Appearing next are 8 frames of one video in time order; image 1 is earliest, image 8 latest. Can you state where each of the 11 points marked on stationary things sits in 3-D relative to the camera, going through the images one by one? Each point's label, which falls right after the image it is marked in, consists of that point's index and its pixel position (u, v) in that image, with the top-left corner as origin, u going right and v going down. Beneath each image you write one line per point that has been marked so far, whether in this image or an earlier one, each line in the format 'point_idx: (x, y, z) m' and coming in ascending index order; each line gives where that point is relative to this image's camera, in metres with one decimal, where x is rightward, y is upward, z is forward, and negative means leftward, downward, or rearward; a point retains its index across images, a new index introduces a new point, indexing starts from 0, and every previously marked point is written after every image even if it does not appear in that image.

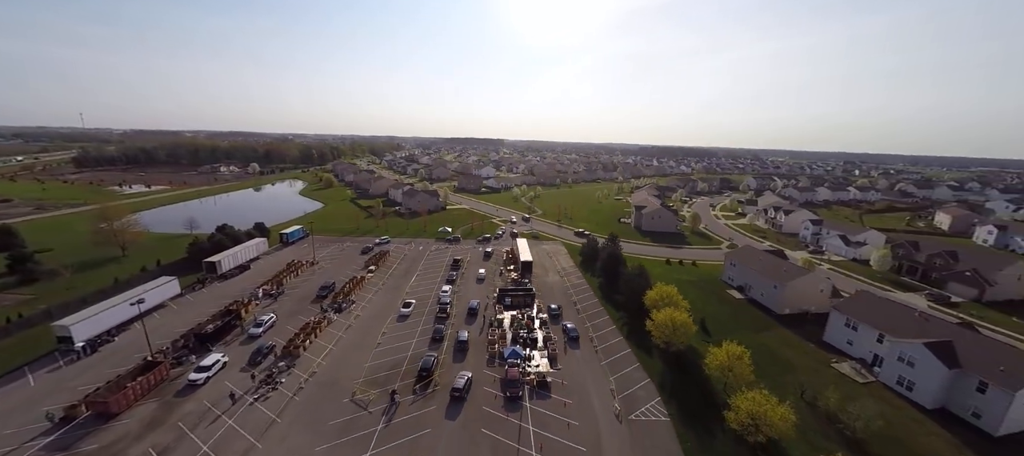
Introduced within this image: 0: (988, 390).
0: (+29.7, -10.2, +20.2) m
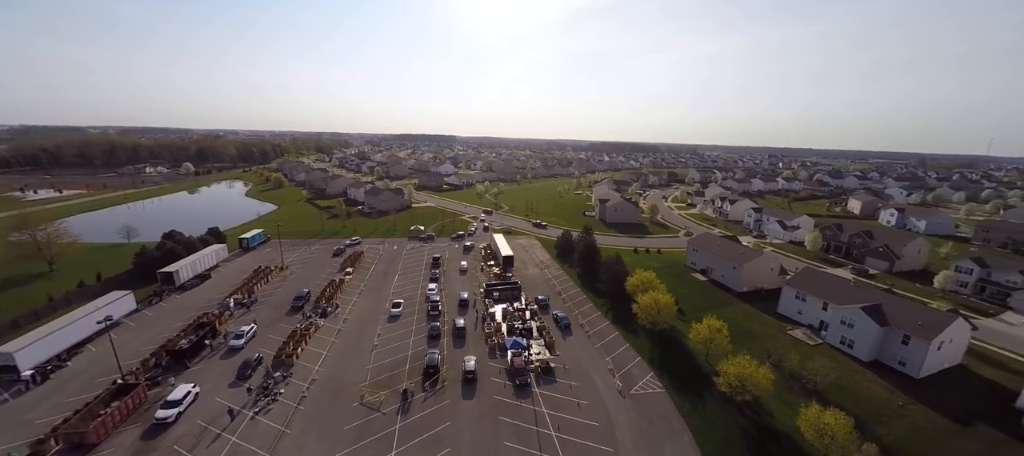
0: (+30.2, -8.6, +24.6) m
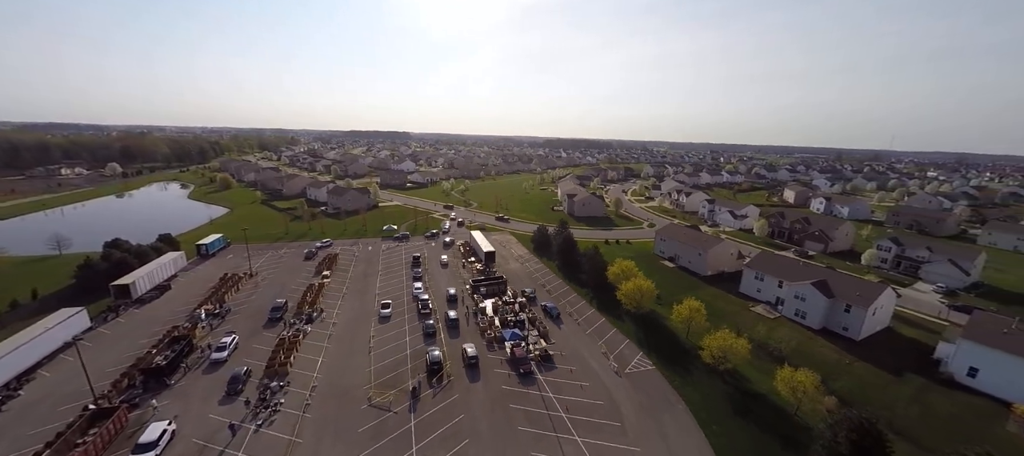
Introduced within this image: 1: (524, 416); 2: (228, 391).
0: (+30.0, -7.2, +28.6) m
1: (+0.8, -11.1, +19.2) m
2: (-16.6, -9.6, +18.9) m
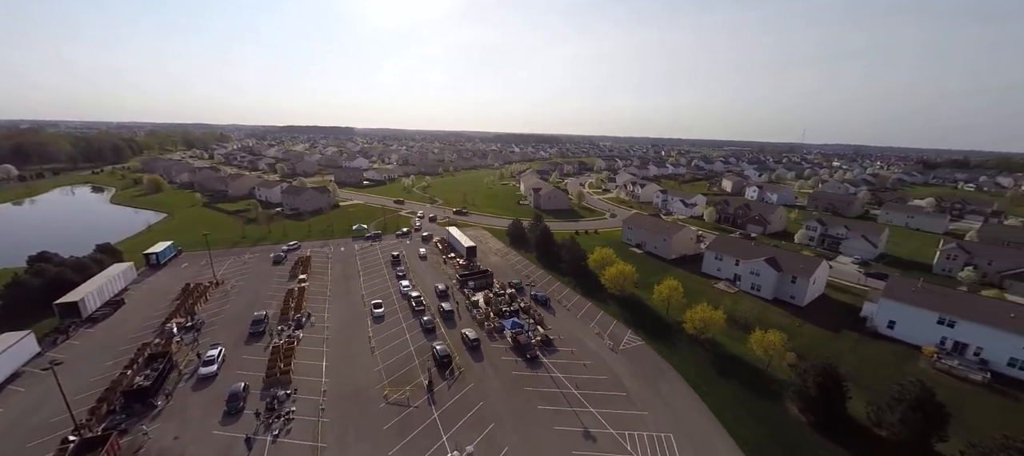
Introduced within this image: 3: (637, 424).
0: (+29.3, -5.4, +33.4) m
1: (+1.8, -10.5, +20.3) m
2: (-15.5, -9.8, +17.7) m
3: (+7.2, -11.1, +18.5) m
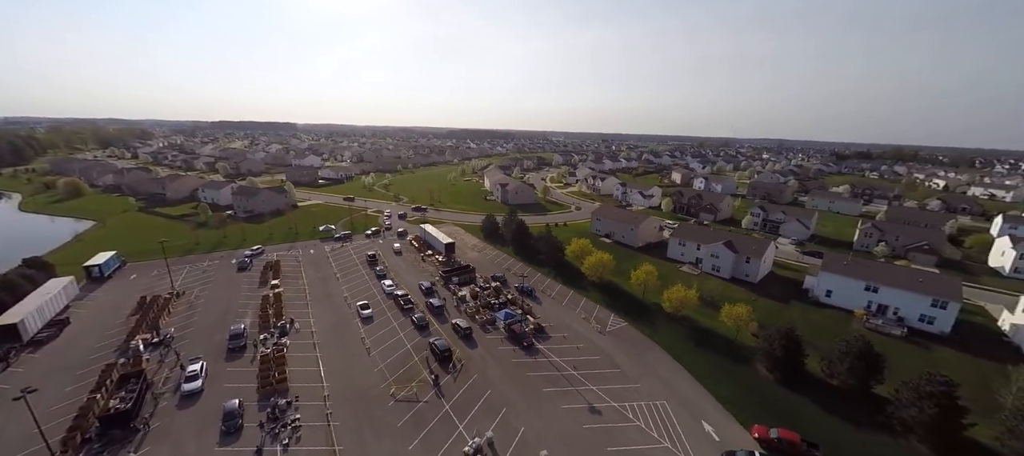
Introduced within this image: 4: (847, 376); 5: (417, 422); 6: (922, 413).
0: (+27.6, -3.7, +37.6) m
1: (+2.1, -10.0, +21.4) m
2: (-14.8, -9.9, +16.7) m
3: (+7.7, -10.4, +20.2) m
4: (+20.4, -9.0, +19.8) m
5: (-5.1, -10.4, +17.3) m
6: (+20.4, -9.1, +16.2) m
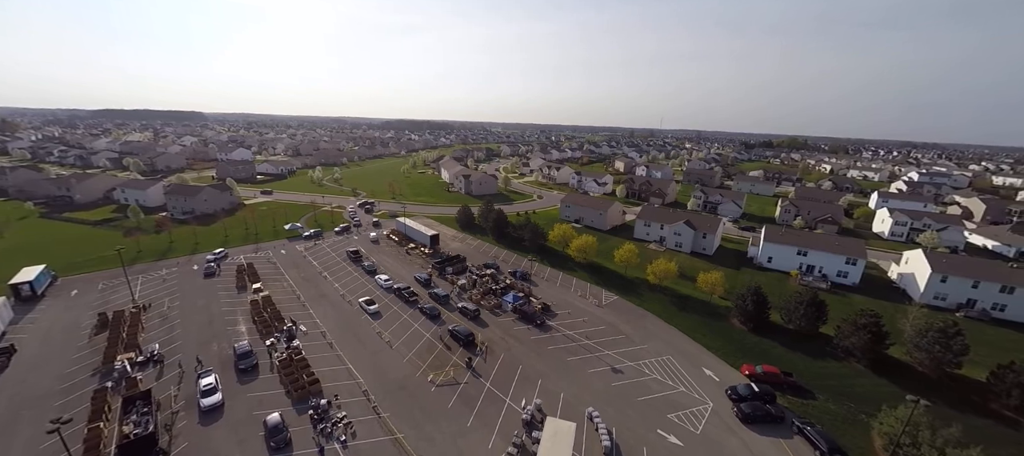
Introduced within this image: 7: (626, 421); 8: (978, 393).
0: (+26.2, -1.0, +43.2) m
1: (+3.8, -8.9, +23.5) m
2: (-12.2, -9.7, +16.3) m
3: (+9.5, -9.0, +23.2) m
4: (+22.0, -7.0, +24.7) m
5: (-2.7, -9.7, +18.4) m
6: (+22.6, -7.2, +21.1) m
7: (+6.1, -10.1, +17.0) m
8: (+27.6, -9.7, +19.1) m
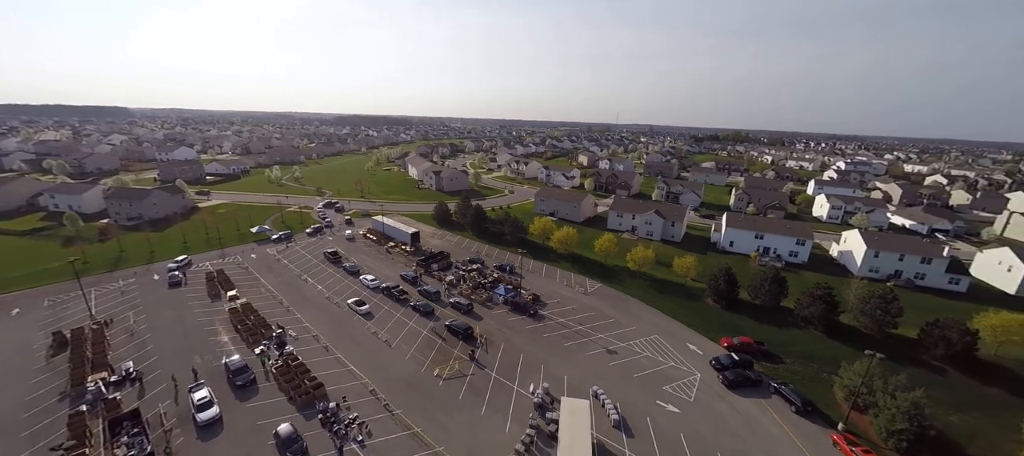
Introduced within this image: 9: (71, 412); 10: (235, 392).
0: (+23.7, +0.7, +46.2) m
1: (+3.6, -8.3, +24.6) m
2: (-11.5, -9.8, +15.8) m
3: (+9.3, -8.2, +24.8) m
4: (+21.6, -5.7, +27.5) m
5: (-2.3, -9.4, +18.9) m
6: (+22.5, -6.0, +24.0) m
7: (+6.6, -9.5, +18.3) m
8: (+27.7, -8.3, +22.5) m
9: (-23.0, -9.1, +16.8) m
10: (-17.9, -8.7, +20.4) m
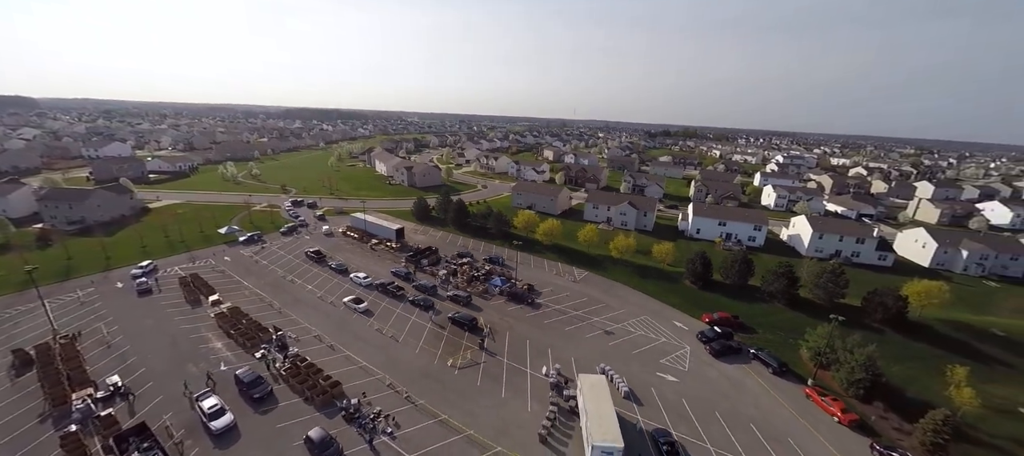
0: (+21.4, +2.2, +49.4) m
1: (+3.8, -7.6, +26.0) m
2: (-10.4, -9.6, +15.9) m
3: (+9.5, -7.4, +26.8) m
4: (+21.3, -4.5, +30.7) m
5: (-1.5, -9.0, +19.8) m
6: (+22.6, -4.8, +27.3) m
7: (+7.4, -8.8, +20.1) m
8: (+28.0, -7.0, +26.4) m
9: (-21.9, -9.3, +15.6) m
10: (-17.2, -8.7, +19.7) m
